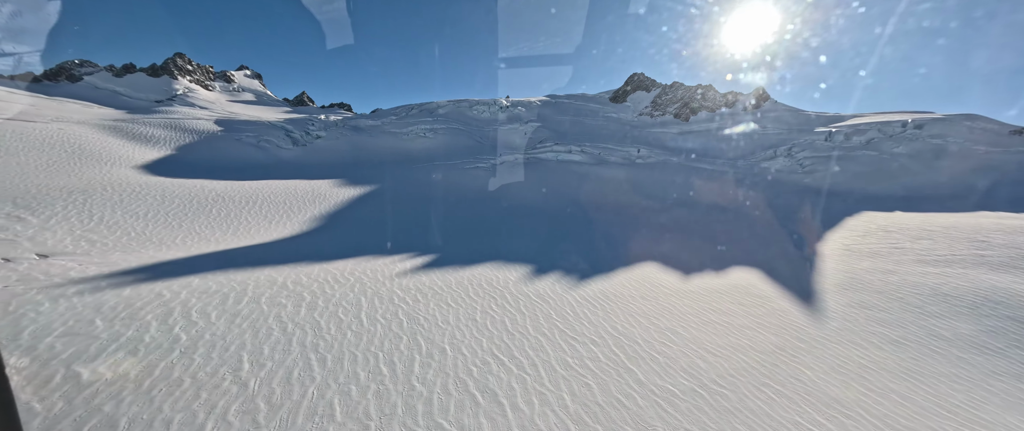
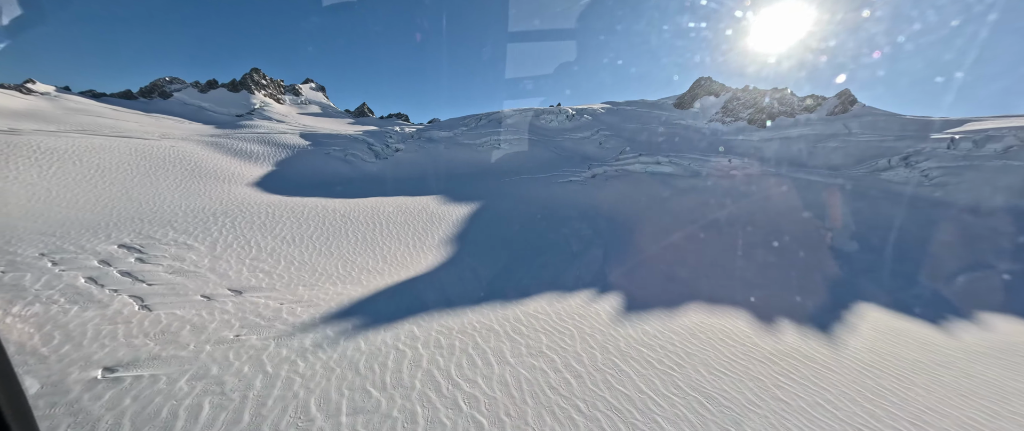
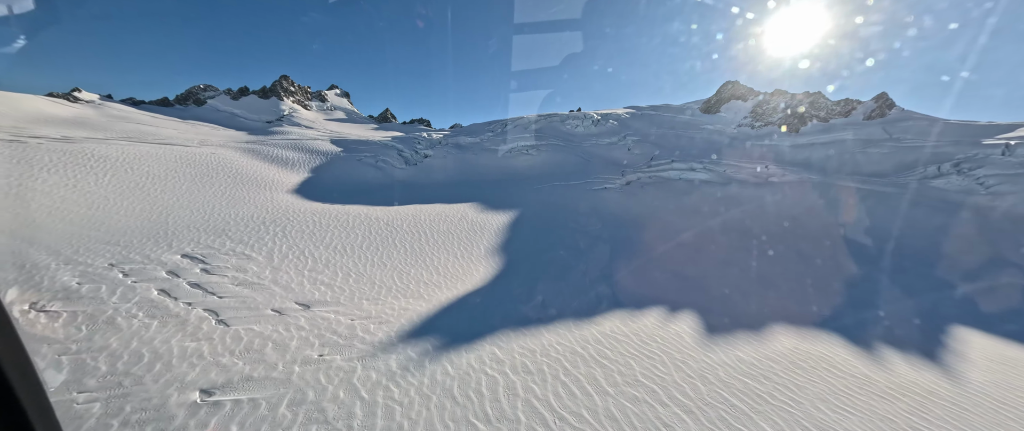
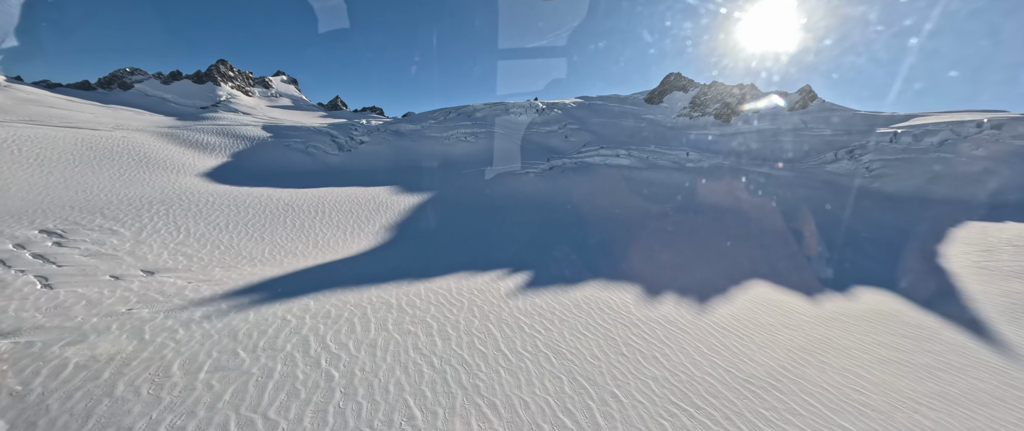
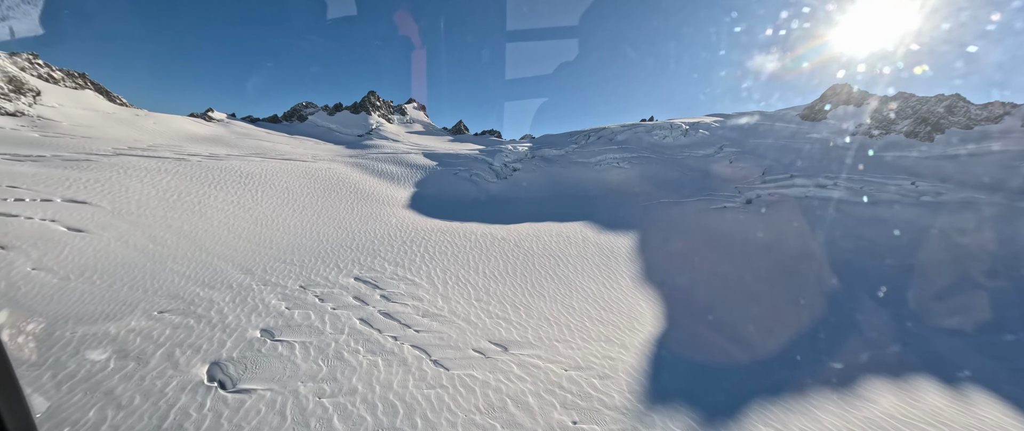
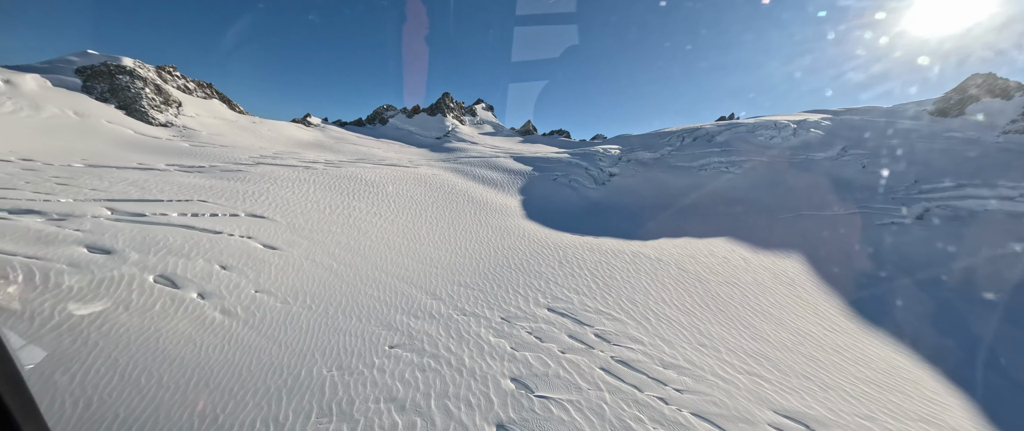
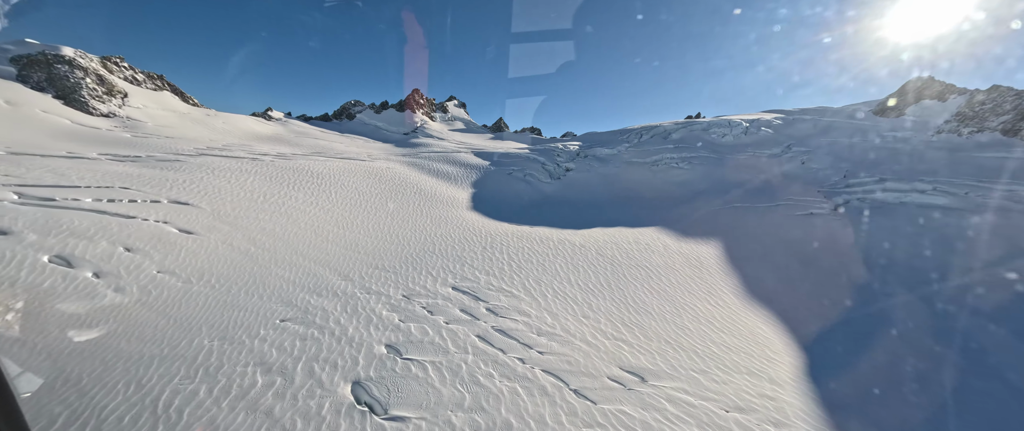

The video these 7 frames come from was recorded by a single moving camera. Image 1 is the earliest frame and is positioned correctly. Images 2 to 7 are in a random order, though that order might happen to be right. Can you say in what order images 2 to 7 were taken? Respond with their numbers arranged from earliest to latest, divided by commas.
4, 2, 3, 5, 7, 6
